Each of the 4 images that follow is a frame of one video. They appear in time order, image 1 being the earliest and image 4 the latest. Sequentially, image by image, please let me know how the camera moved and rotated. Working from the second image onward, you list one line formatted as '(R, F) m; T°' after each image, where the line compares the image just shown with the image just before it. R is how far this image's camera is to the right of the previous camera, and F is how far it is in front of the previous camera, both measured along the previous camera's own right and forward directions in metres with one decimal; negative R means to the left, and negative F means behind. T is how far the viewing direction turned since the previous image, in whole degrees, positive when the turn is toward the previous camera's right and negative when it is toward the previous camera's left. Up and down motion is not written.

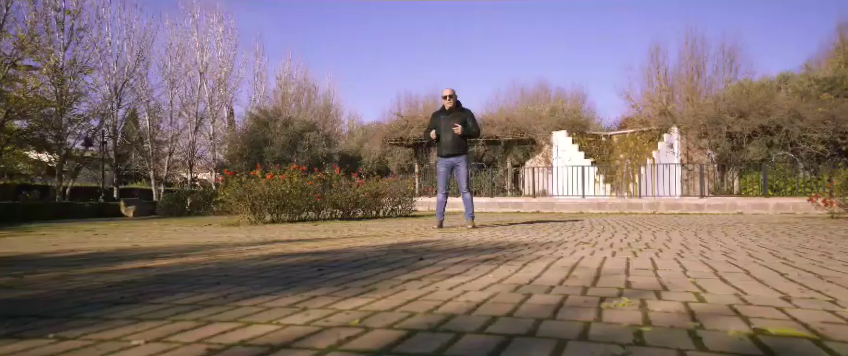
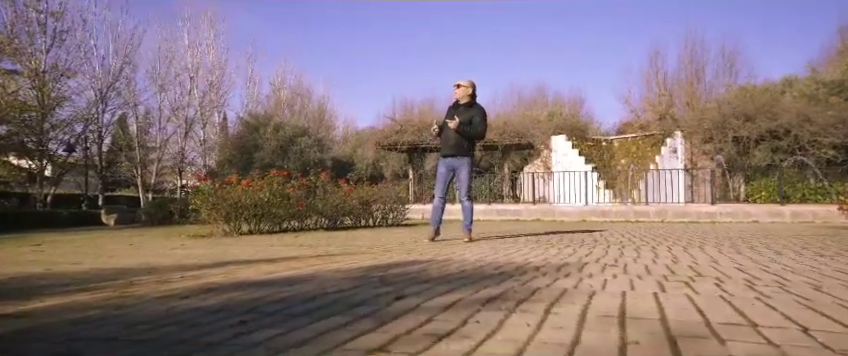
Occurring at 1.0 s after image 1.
(+0.1, +0.9) m; 0°
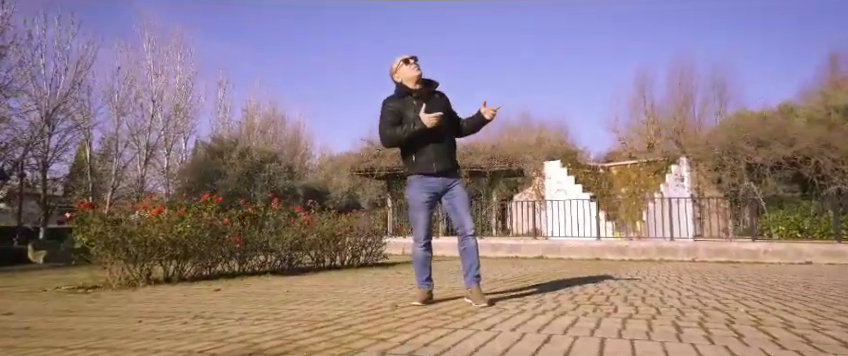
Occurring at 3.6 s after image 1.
(-0.1, +2.6) m; +2°
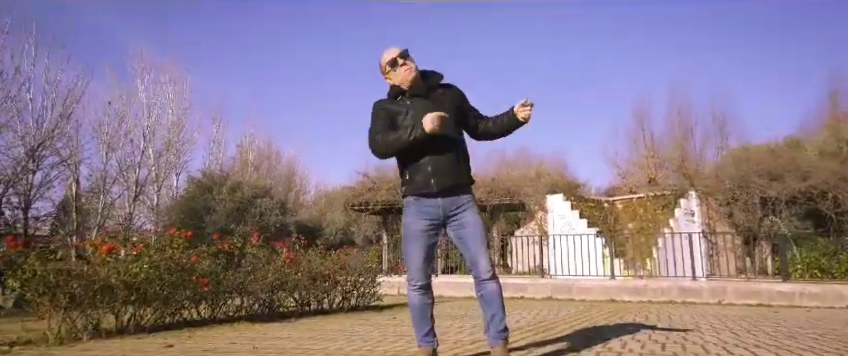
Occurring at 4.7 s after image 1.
(0.0, +1.0) m; 0°
